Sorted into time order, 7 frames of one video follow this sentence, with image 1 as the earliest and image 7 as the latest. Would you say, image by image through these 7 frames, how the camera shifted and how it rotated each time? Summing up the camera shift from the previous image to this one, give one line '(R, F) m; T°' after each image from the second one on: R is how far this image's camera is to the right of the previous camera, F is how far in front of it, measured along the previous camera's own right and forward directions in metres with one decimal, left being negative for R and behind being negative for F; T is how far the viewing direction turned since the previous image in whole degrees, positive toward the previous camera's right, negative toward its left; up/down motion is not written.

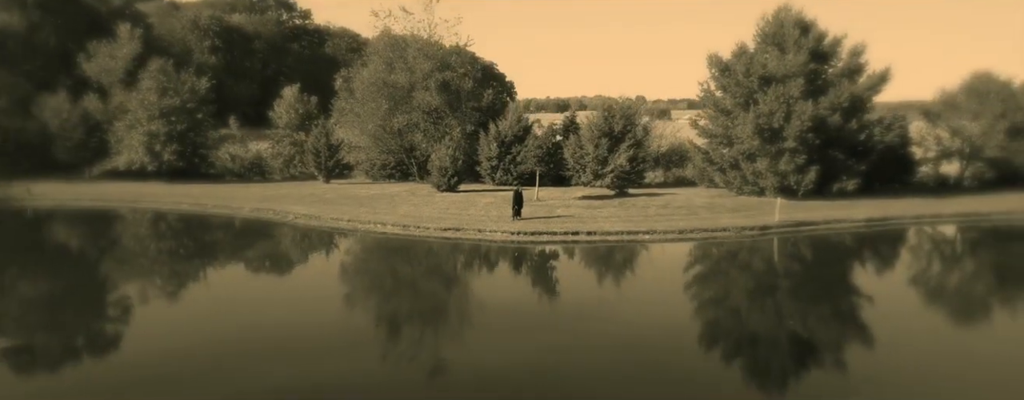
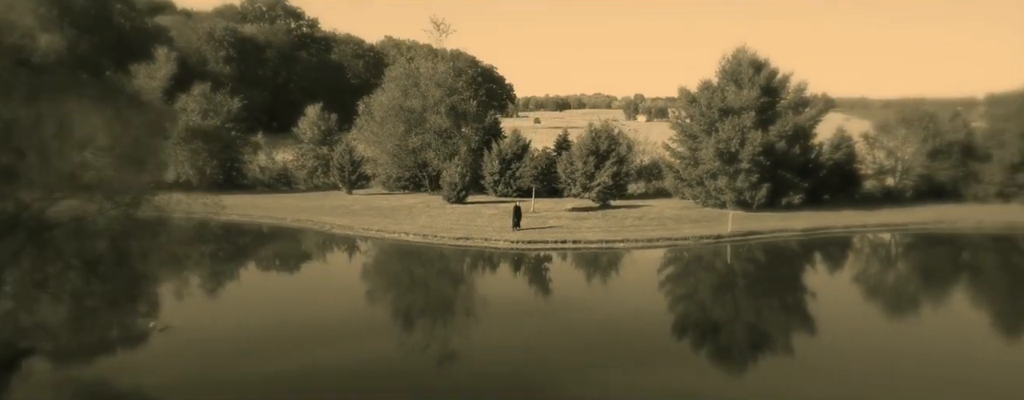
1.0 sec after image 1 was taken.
(0.0, -2.2) m; 0°
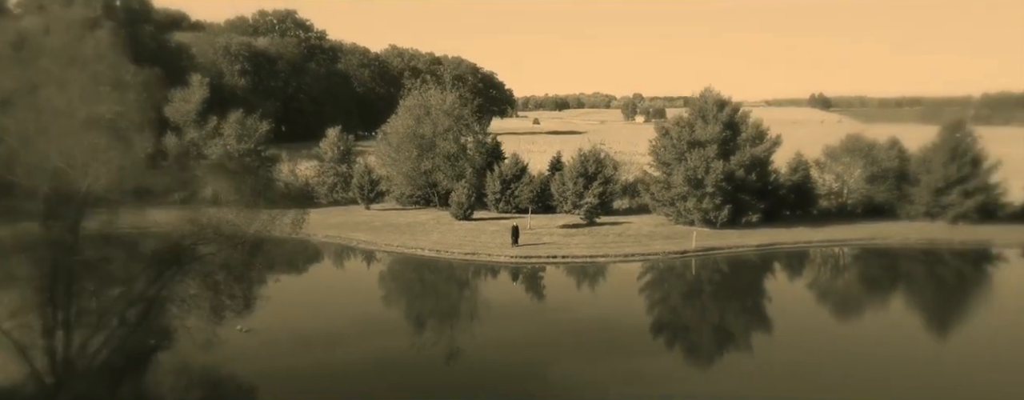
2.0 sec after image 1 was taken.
(0.0, -2.3) m; 0°
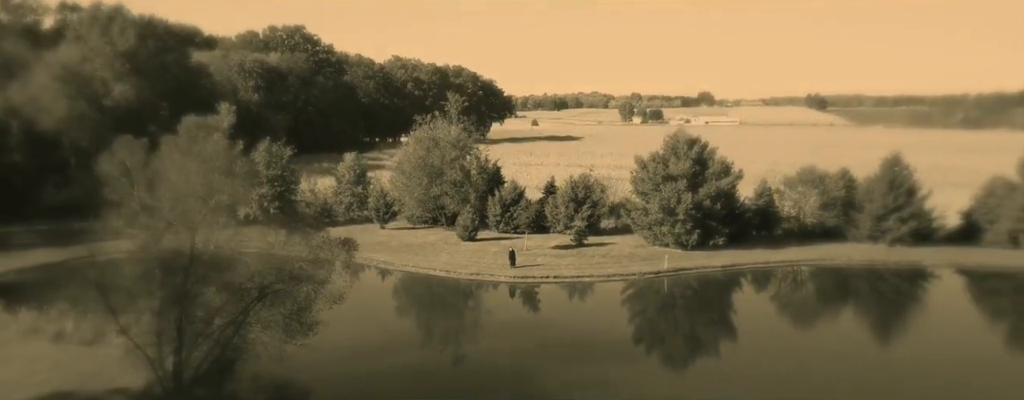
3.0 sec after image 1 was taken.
(0.0, -2.5) m; 0°
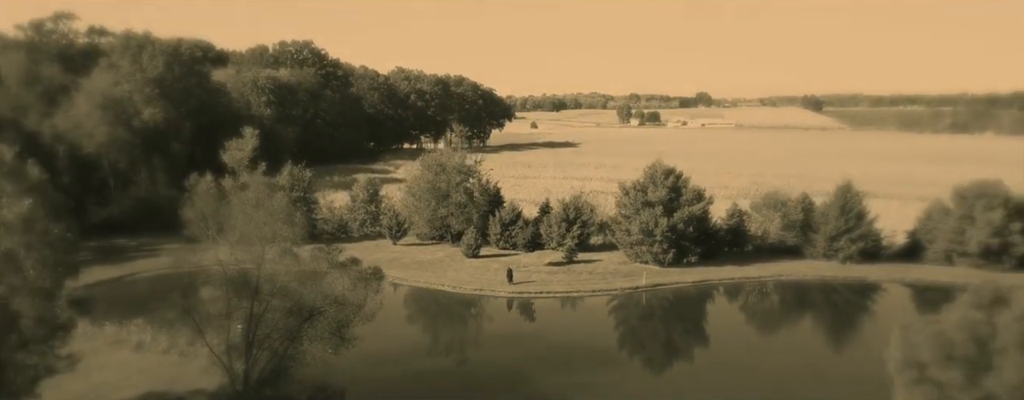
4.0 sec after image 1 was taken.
(0.0, -2.6) m; 0°
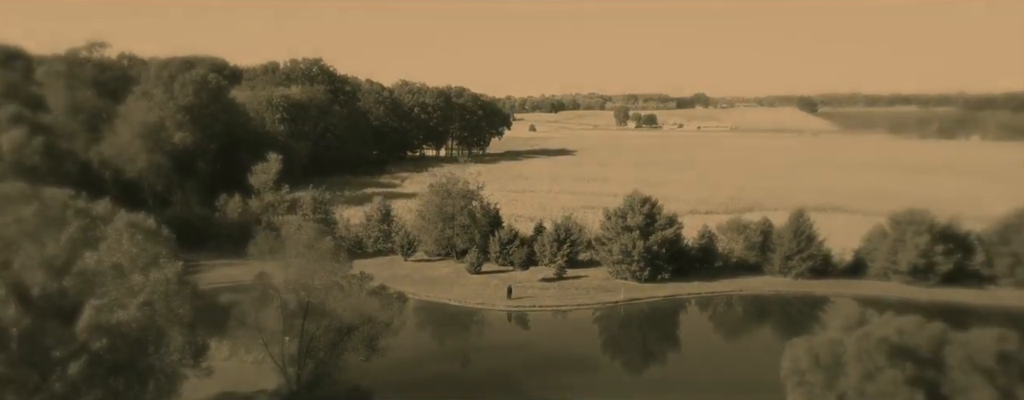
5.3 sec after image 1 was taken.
(+0.1, -3.2) m; 0°
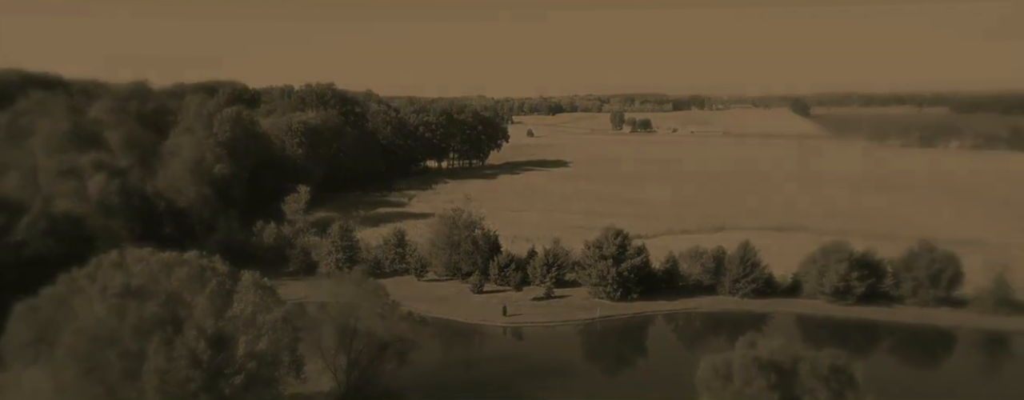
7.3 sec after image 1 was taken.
(+0.1, -5.1) m; 0°
